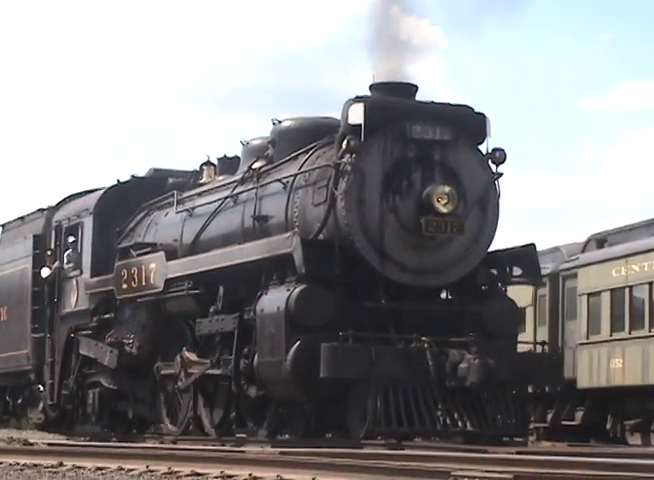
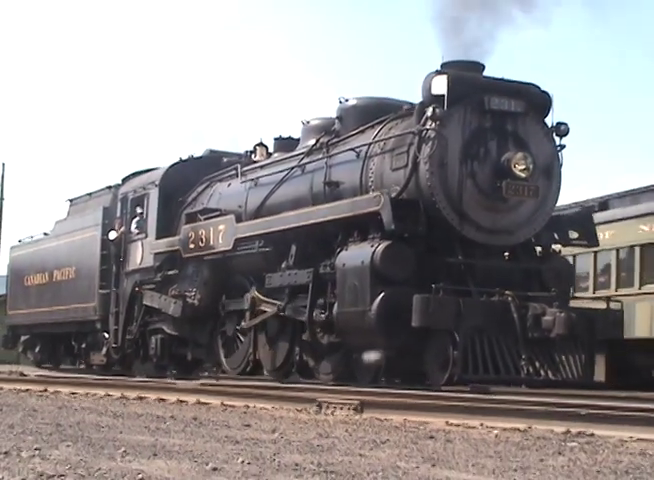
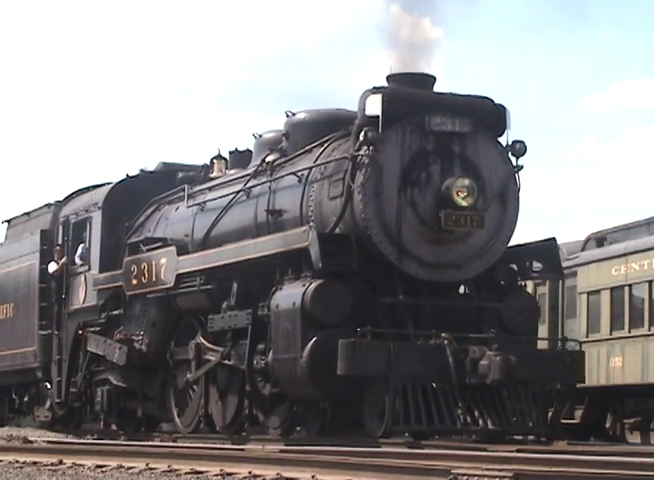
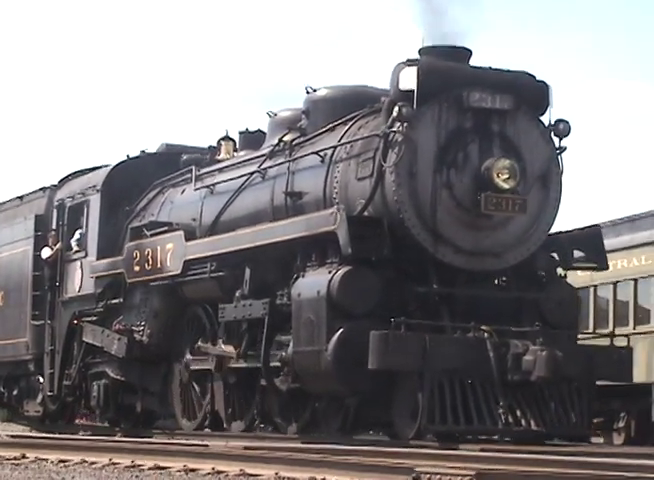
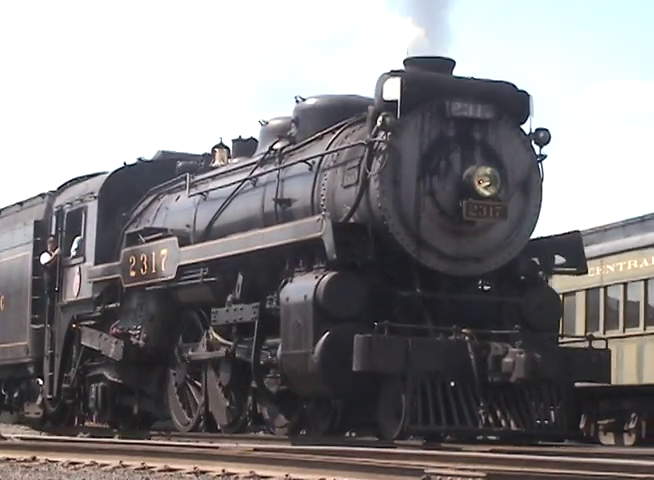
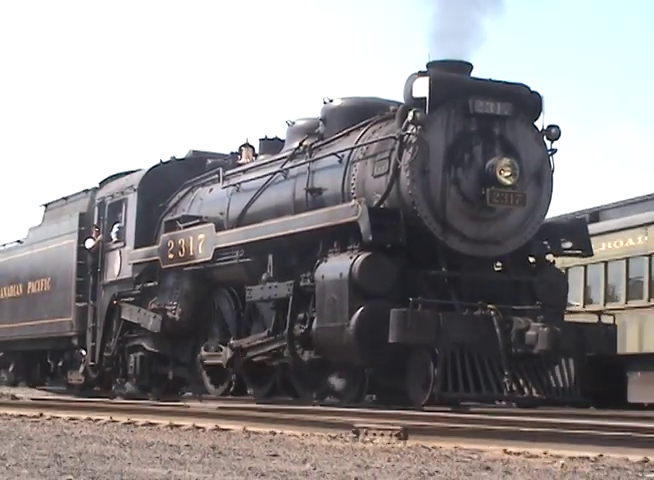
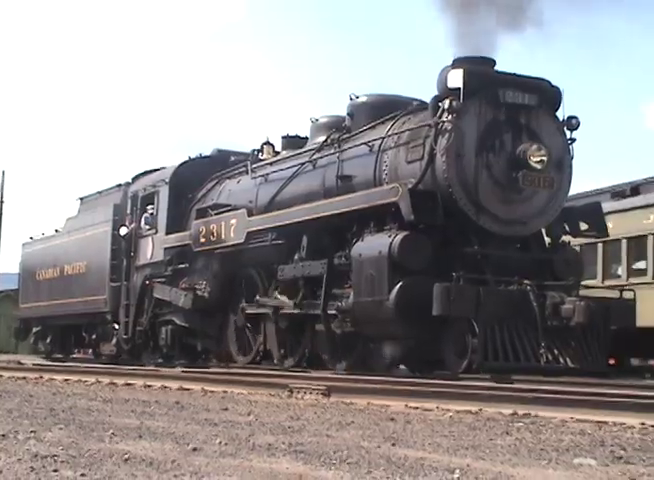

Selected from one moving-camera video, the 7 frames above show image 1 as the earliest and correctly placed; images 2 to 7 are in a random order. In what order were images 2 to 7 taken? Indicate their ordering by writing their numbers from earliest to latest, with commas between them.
3, 5, 4, 6, 2, 7
